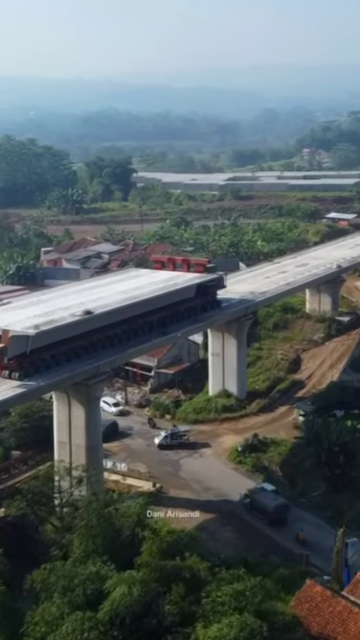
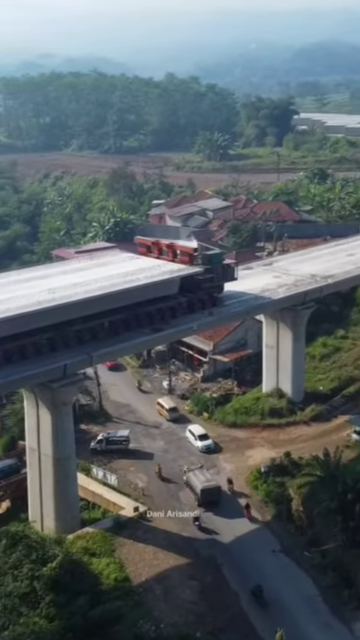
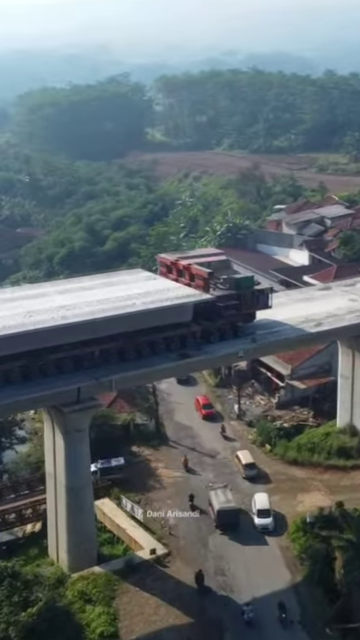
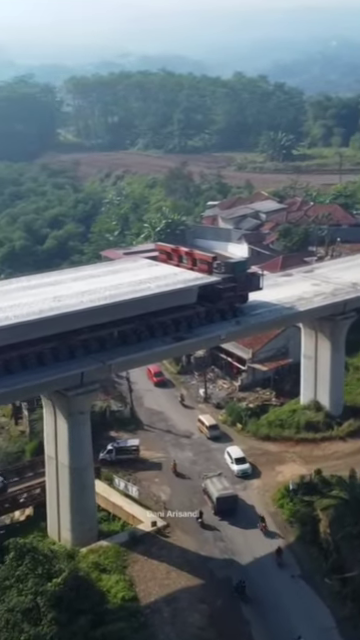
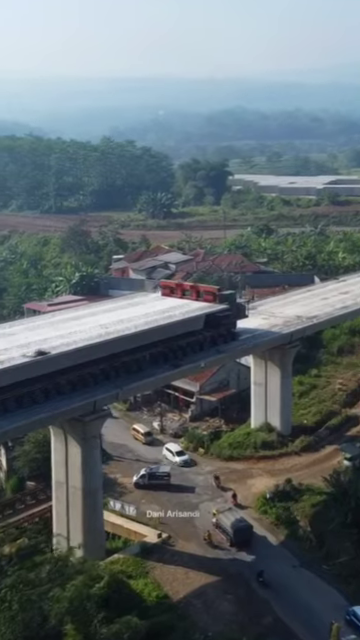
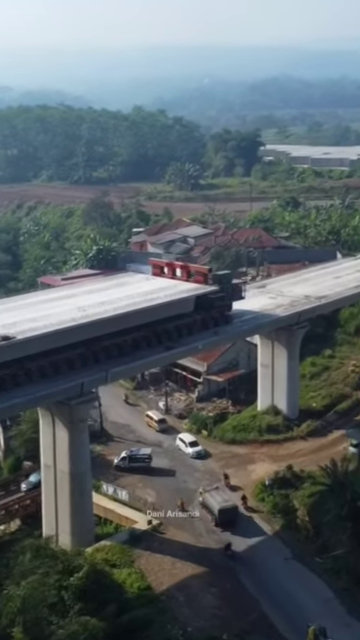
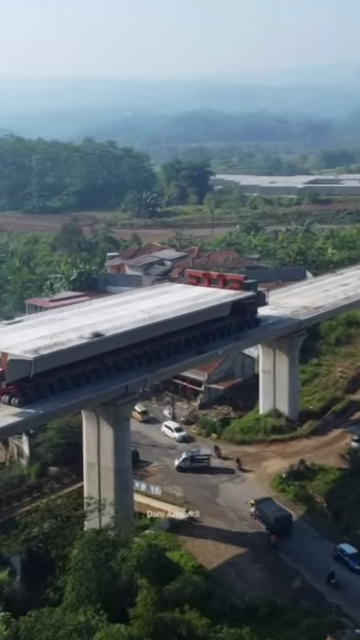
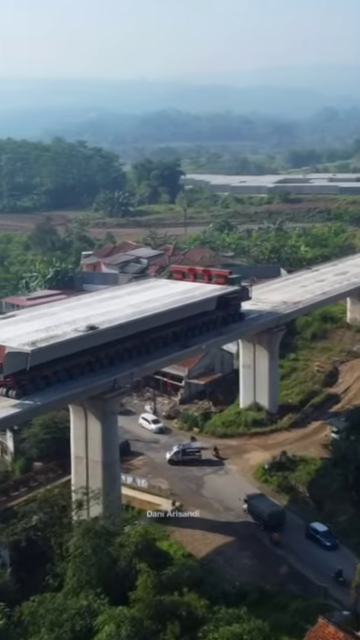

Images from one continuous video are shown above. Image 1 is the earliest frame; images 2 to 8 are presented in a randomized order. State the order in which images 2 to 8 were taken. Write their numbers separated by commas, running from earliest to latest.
8, 7, 5, 6, 2, 4, 3
